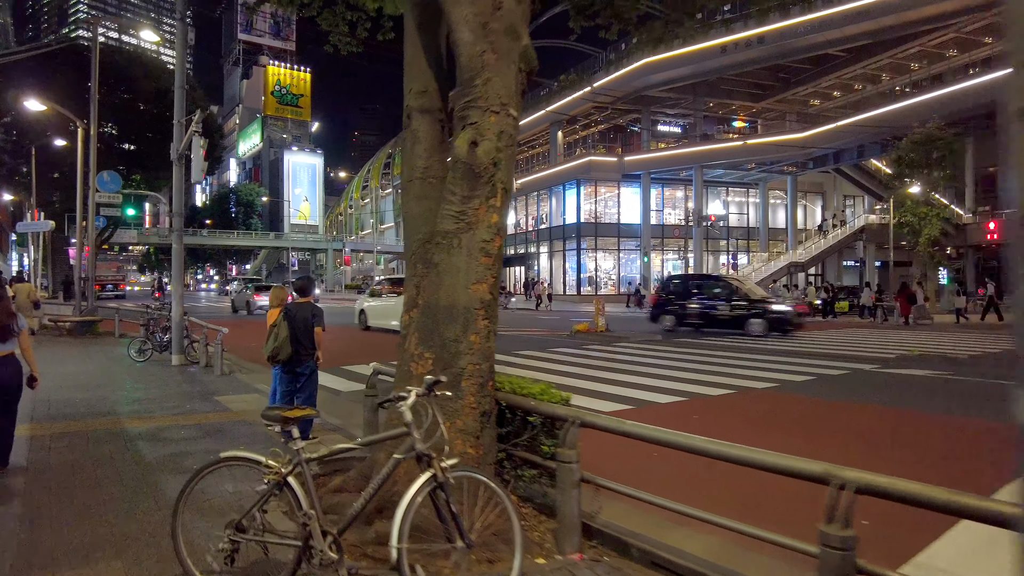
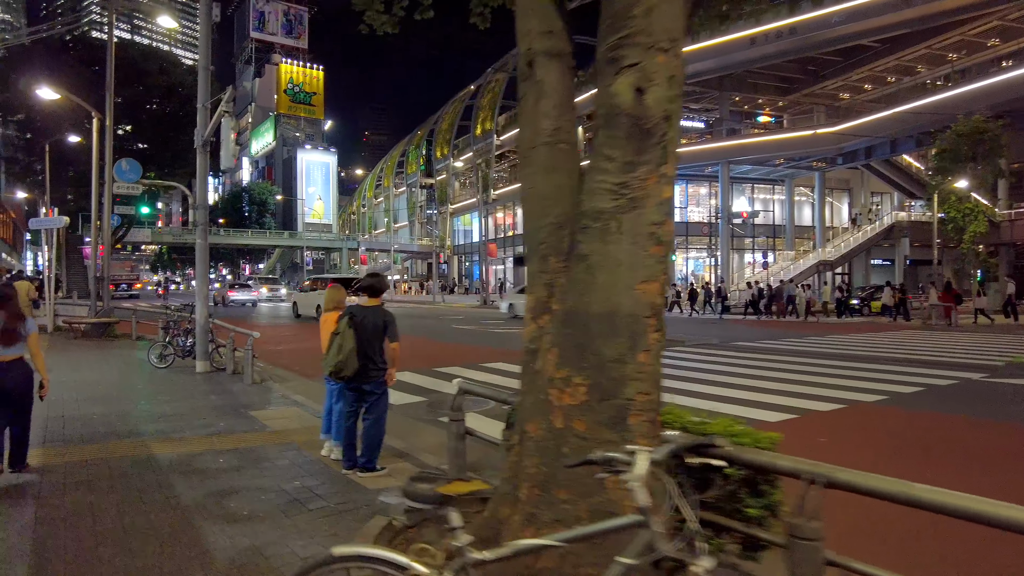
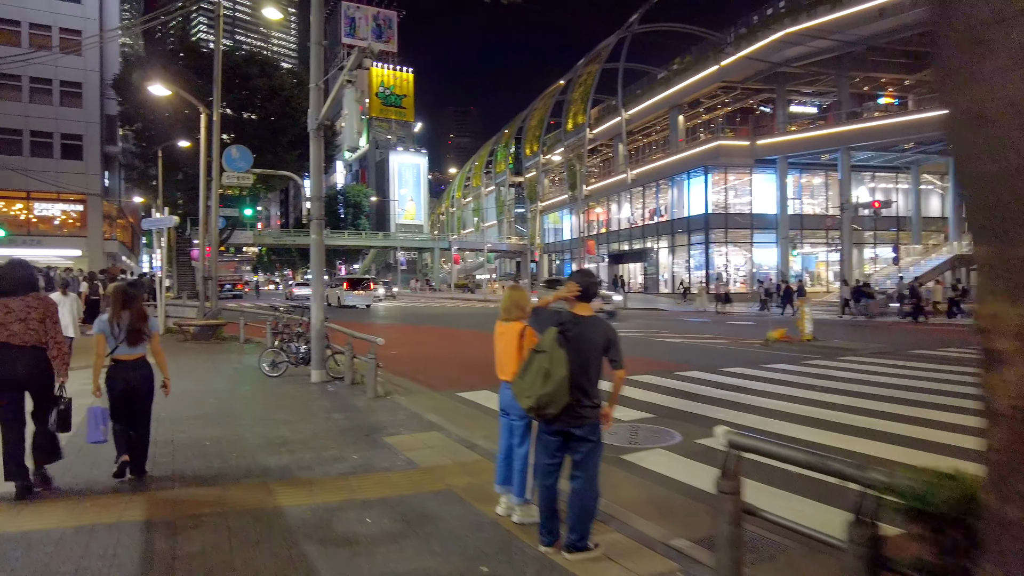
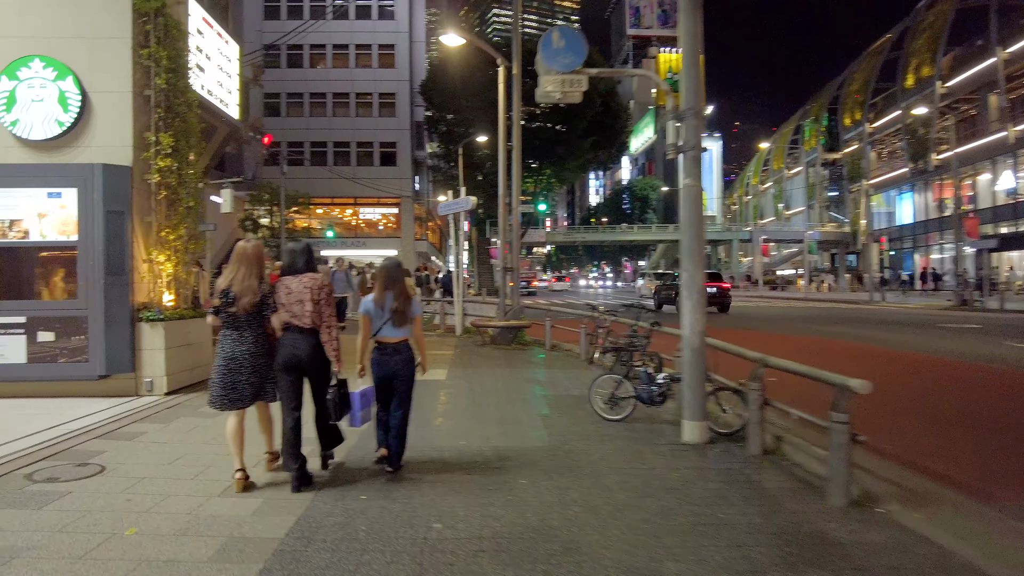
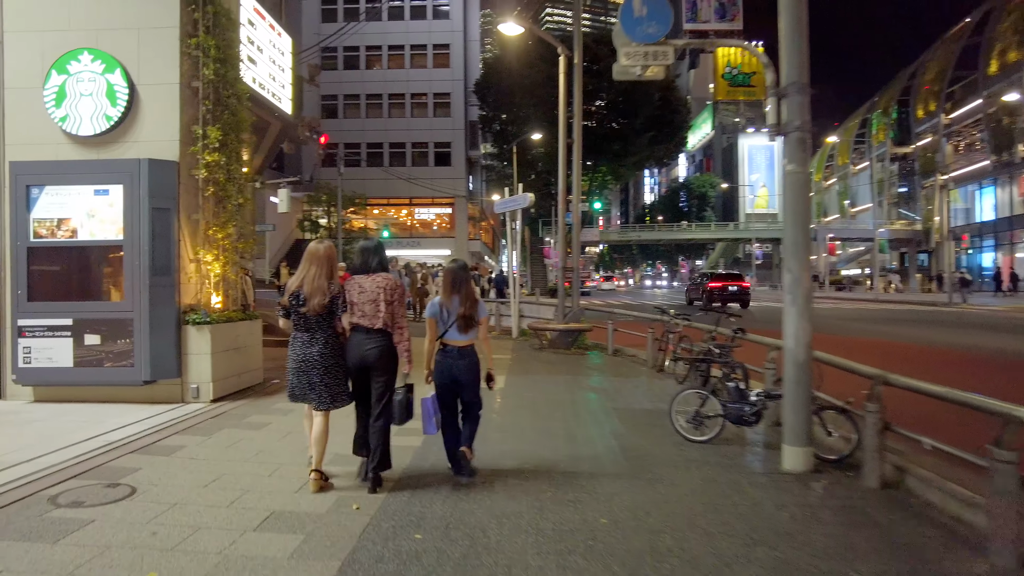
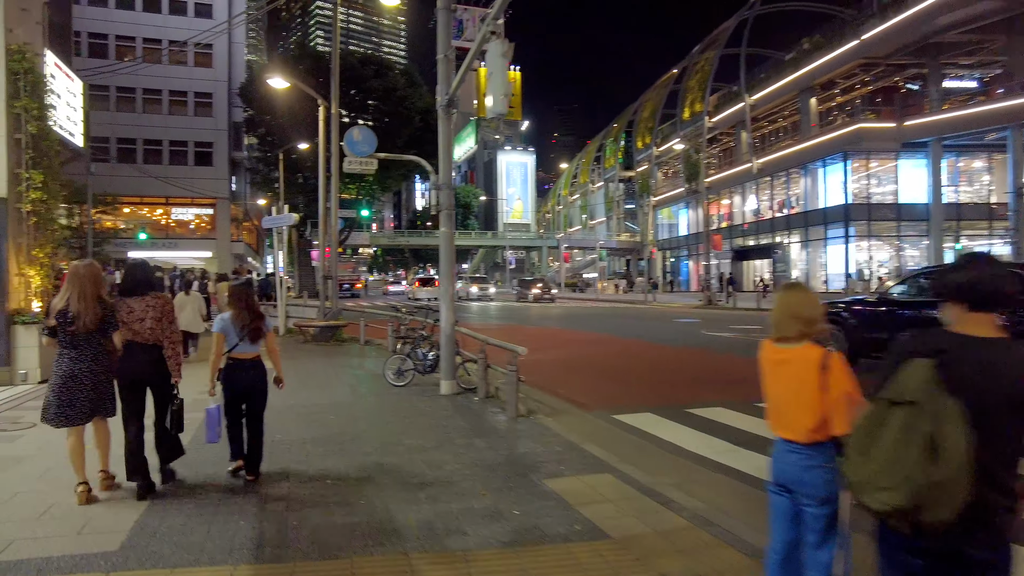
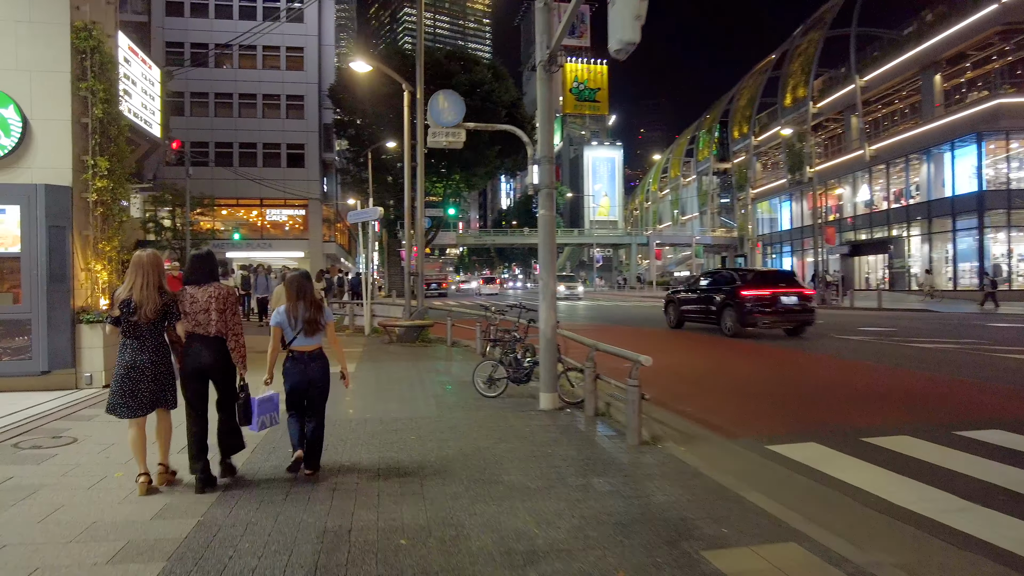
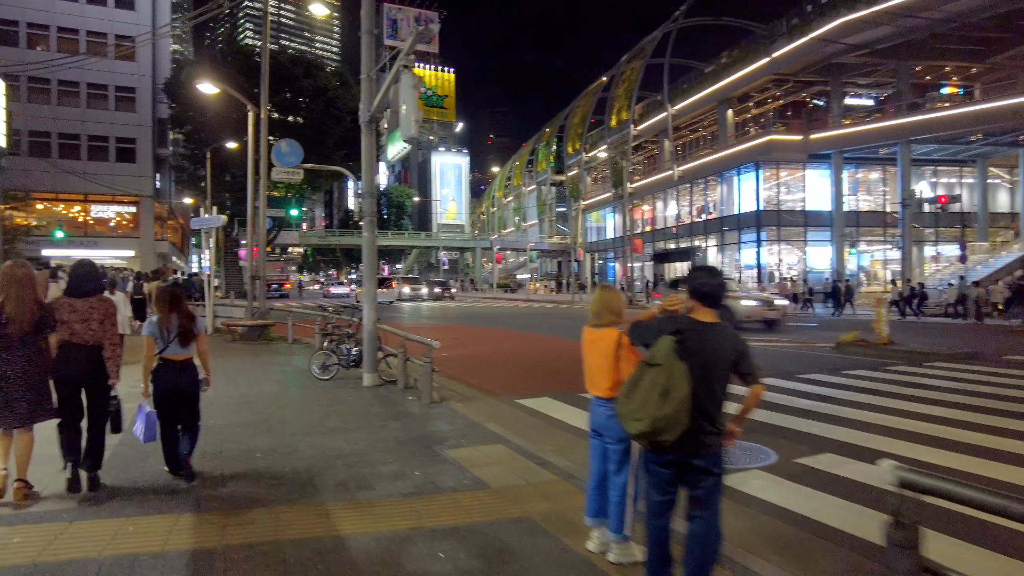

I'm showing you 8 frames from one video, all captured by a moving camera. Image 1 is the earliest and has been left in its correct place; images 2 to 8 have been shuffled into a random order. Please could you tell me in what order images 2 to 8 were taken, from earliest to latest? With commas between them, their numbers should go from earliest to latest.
2, 3, 8, 6, 7, 4, 5
